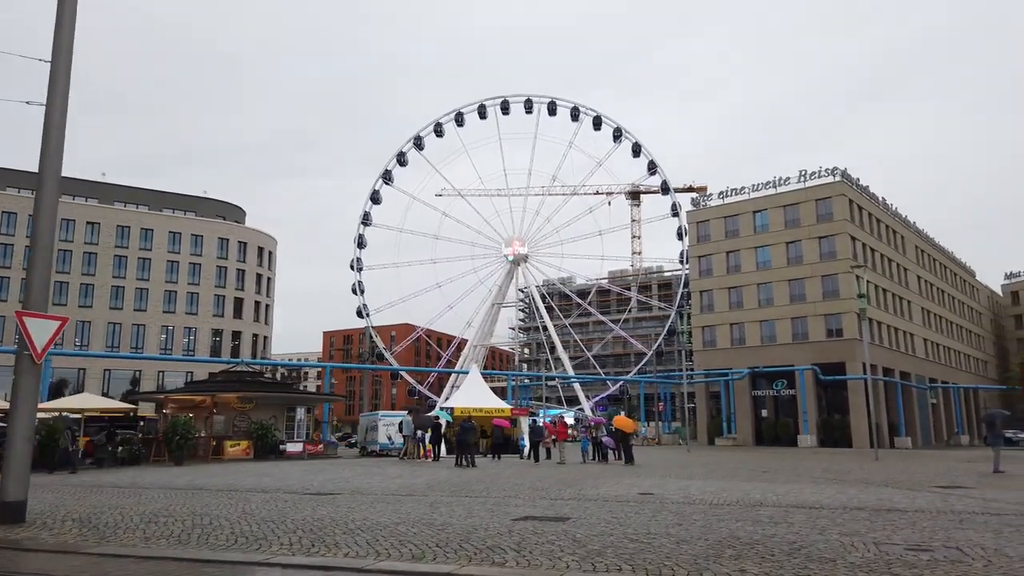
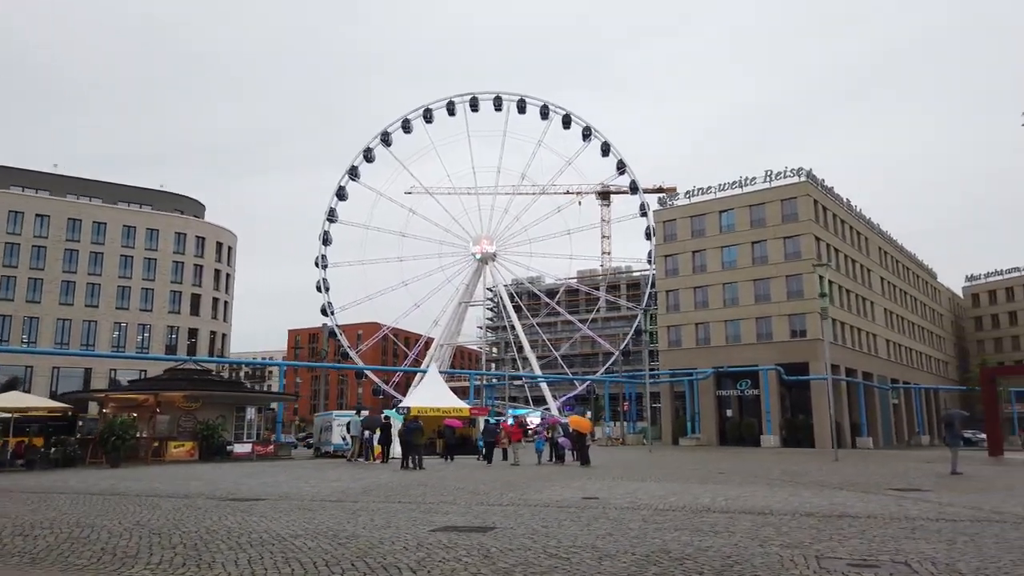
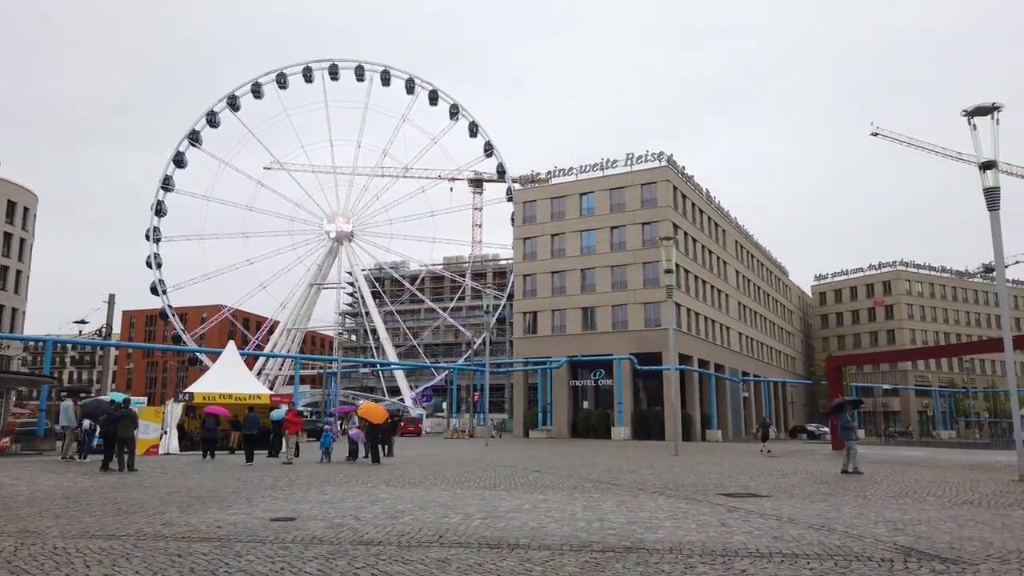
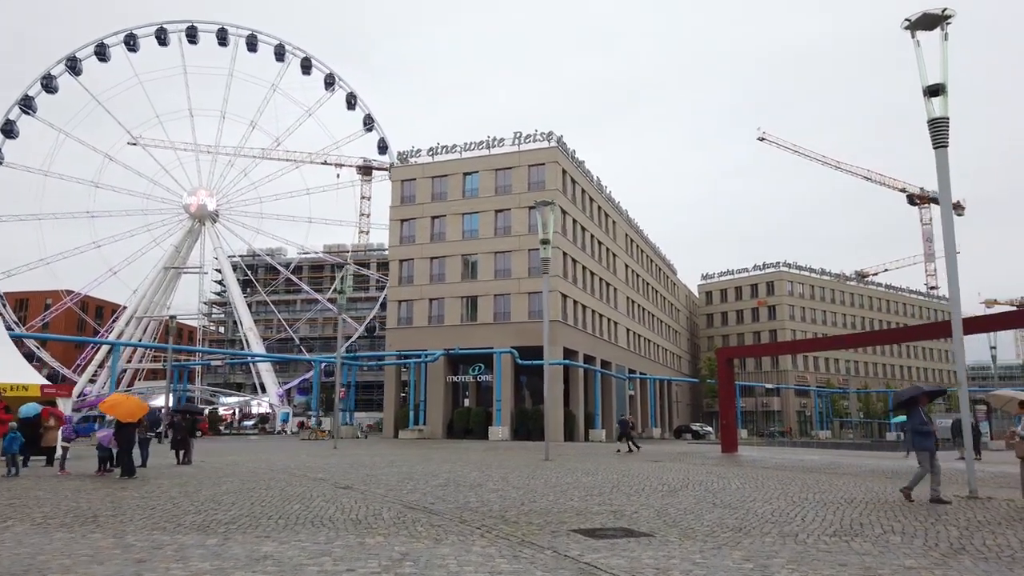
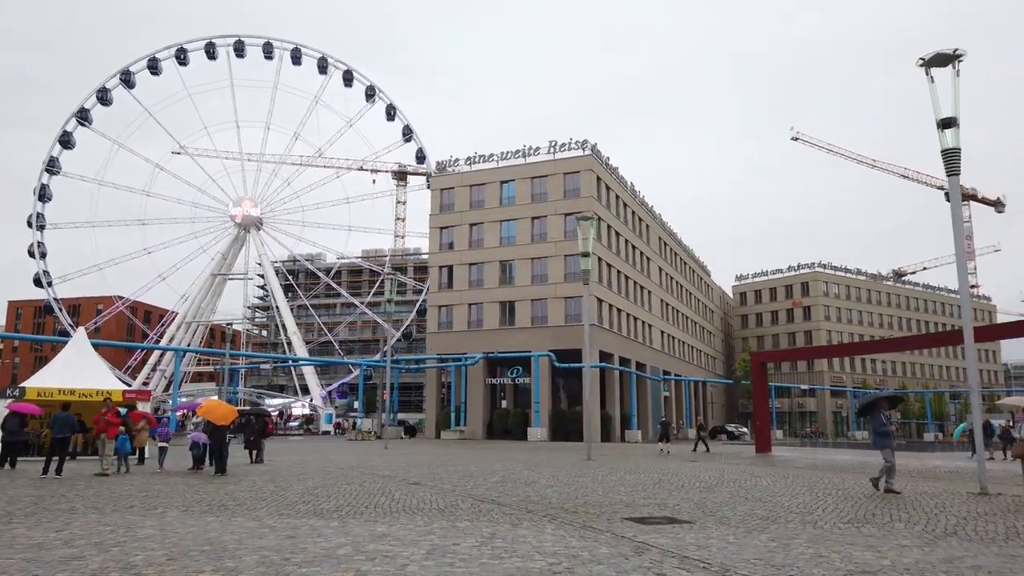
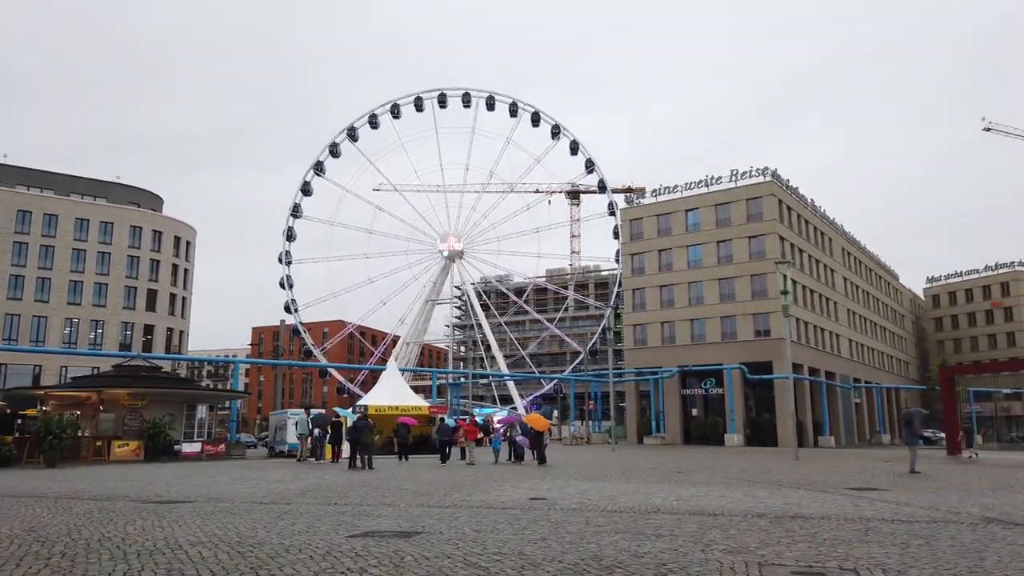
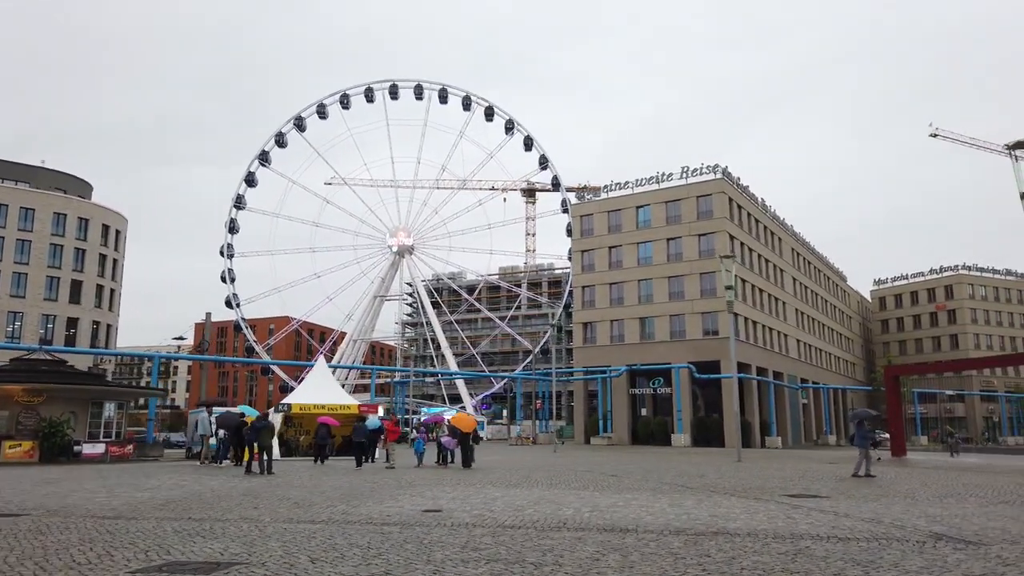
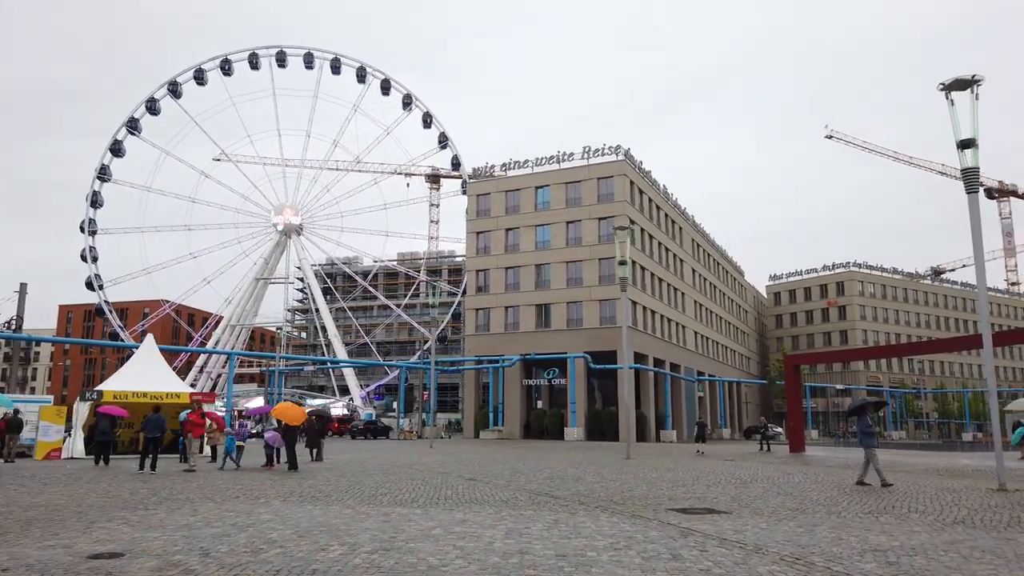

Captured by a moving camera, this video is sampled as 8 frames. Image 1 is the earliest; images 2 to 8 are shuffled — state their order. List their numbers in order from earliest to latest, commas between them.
2, 6, 7, 3, 8, 5, 4
